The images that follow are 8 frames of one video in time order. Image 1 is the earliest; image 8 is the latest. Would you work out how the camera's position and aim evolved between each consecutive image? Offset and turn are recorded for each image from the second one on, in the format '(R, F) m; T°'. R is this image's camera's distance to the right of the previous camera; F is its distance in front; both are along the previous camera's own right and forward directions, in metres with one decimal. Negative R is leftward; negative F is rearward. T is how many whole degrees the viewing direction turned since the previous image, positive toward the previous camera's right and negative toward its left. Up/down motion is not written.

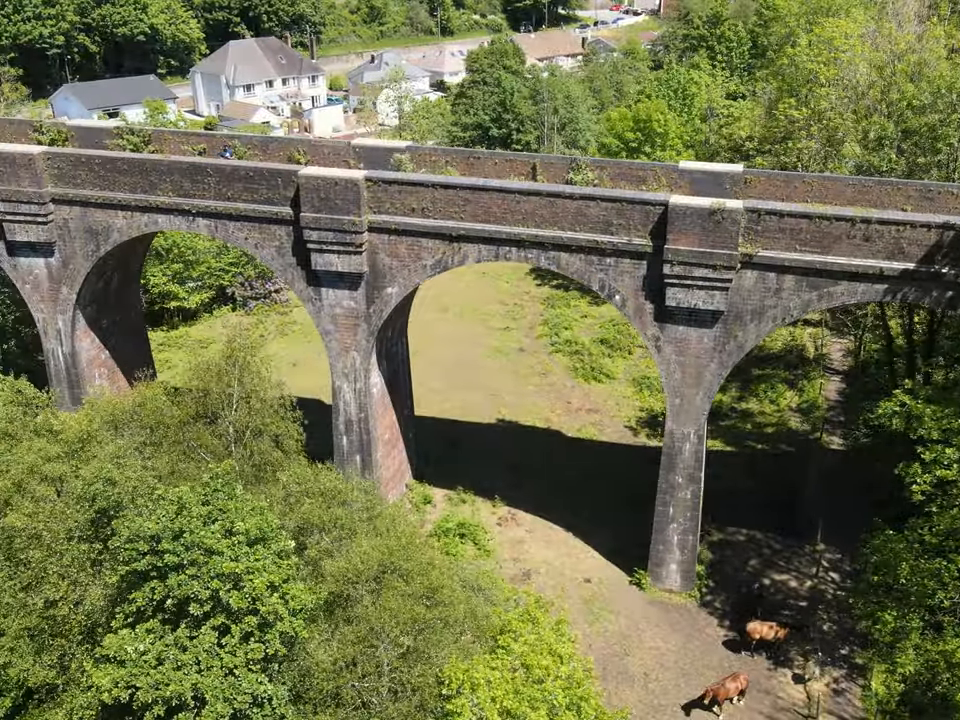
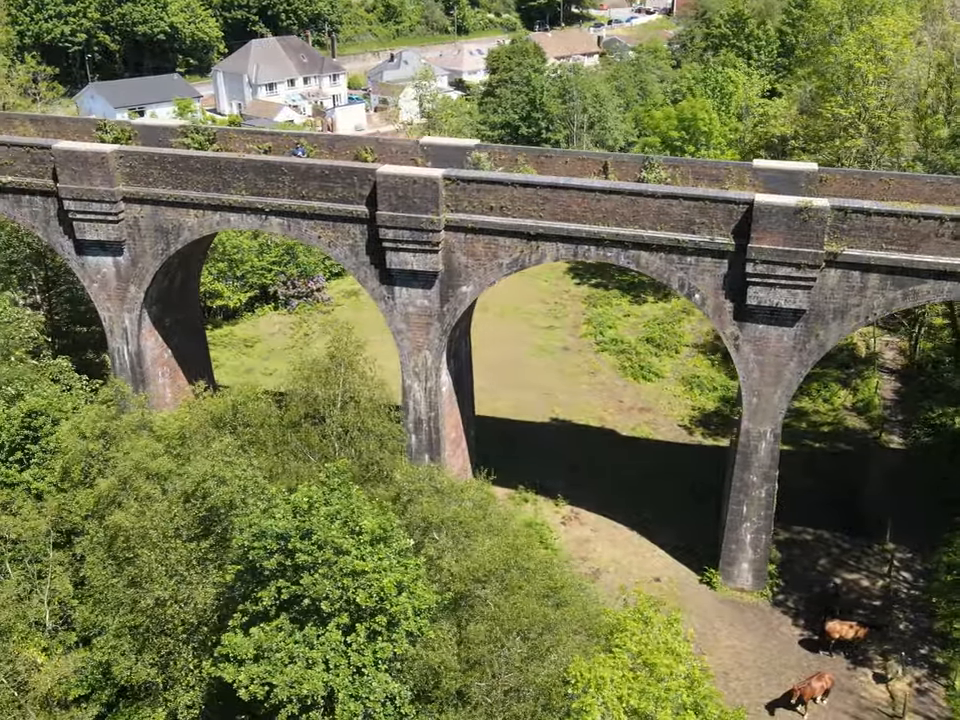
(-1.4, 0.0) m; 0°
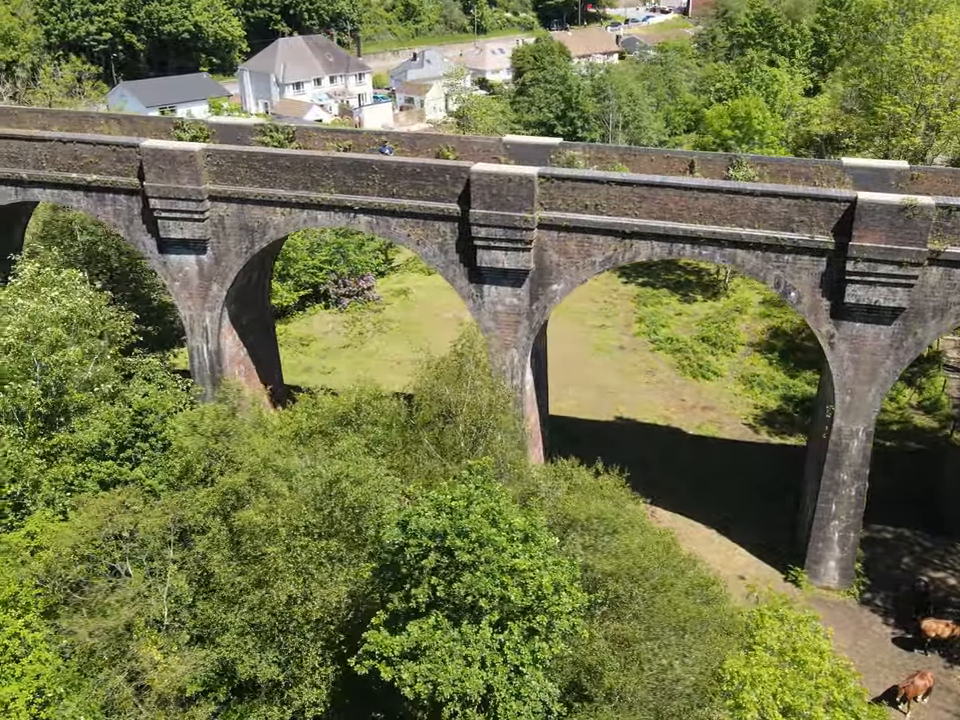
(-1.8, 0.0) m; 0°
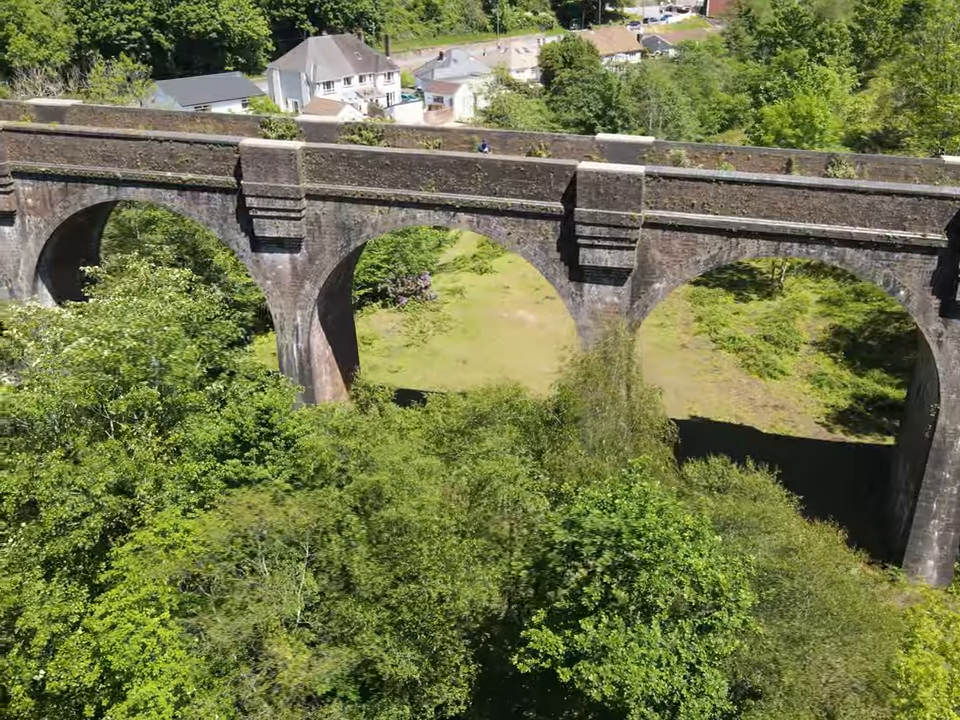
(-2.0, 0.0) m; 0°
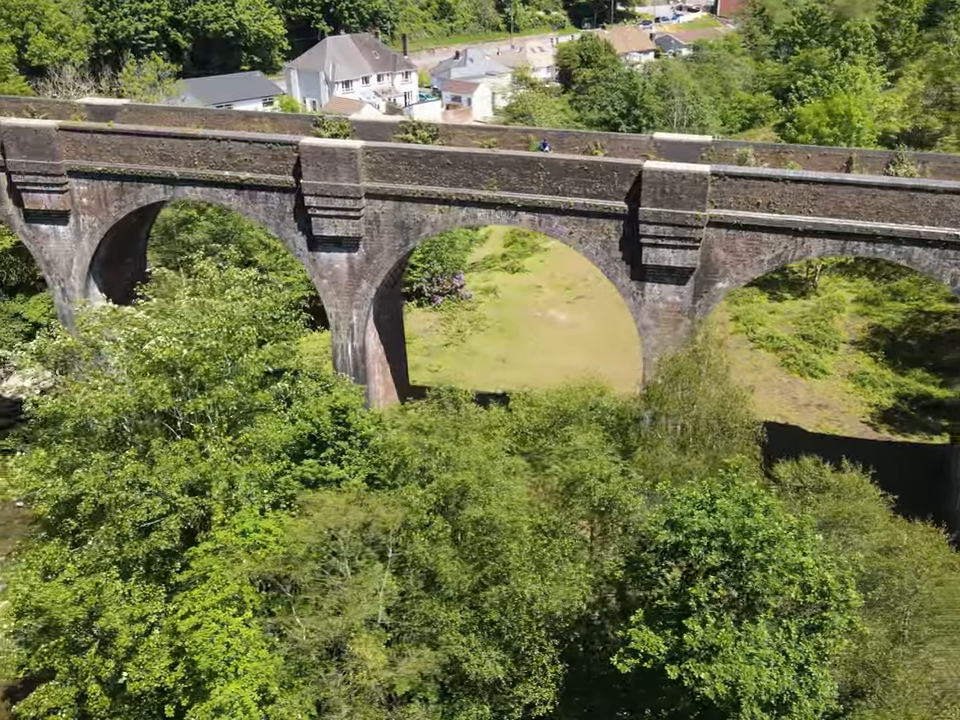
(-1.2, 0.0) m; 0°
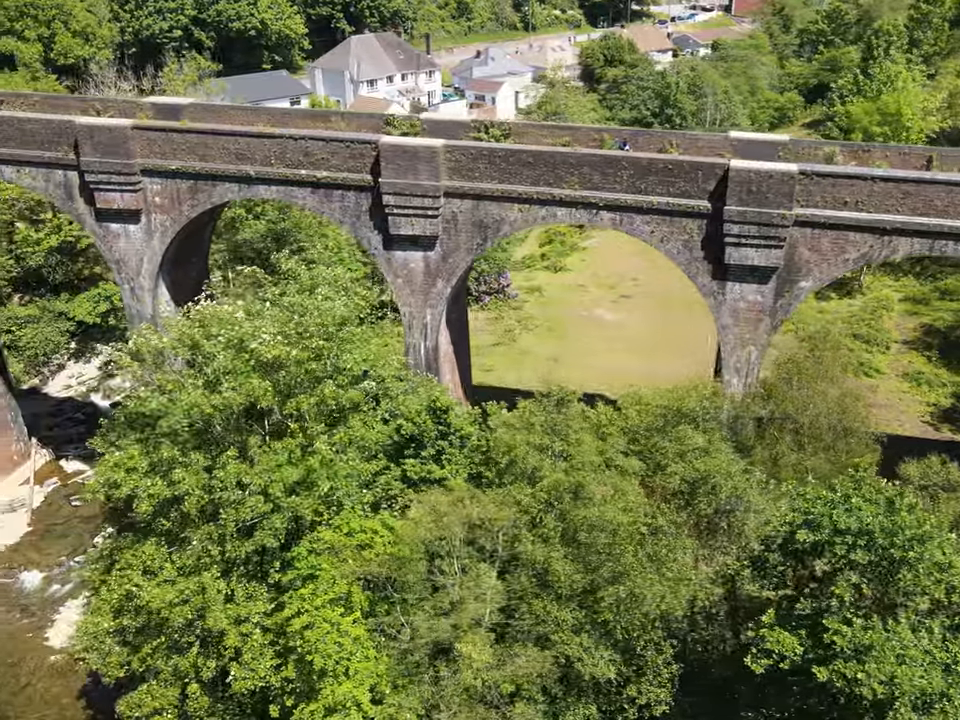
(-1.6, 0.0) m; 0°
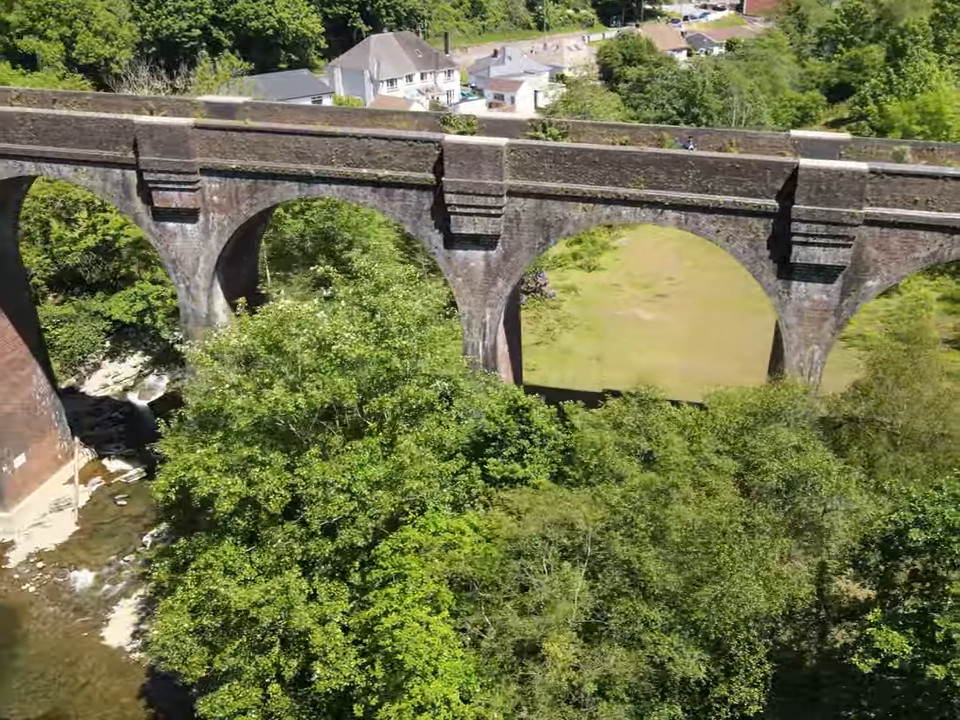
(-1.3, 0.0) m; 0°
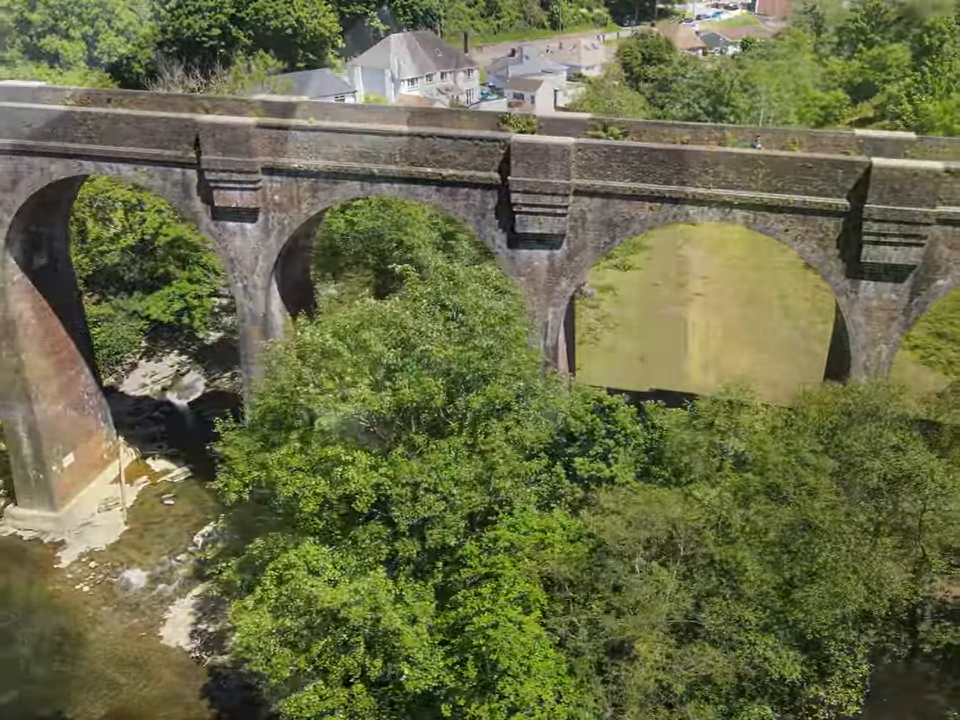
(-1.3, 0.0) m; 0°
